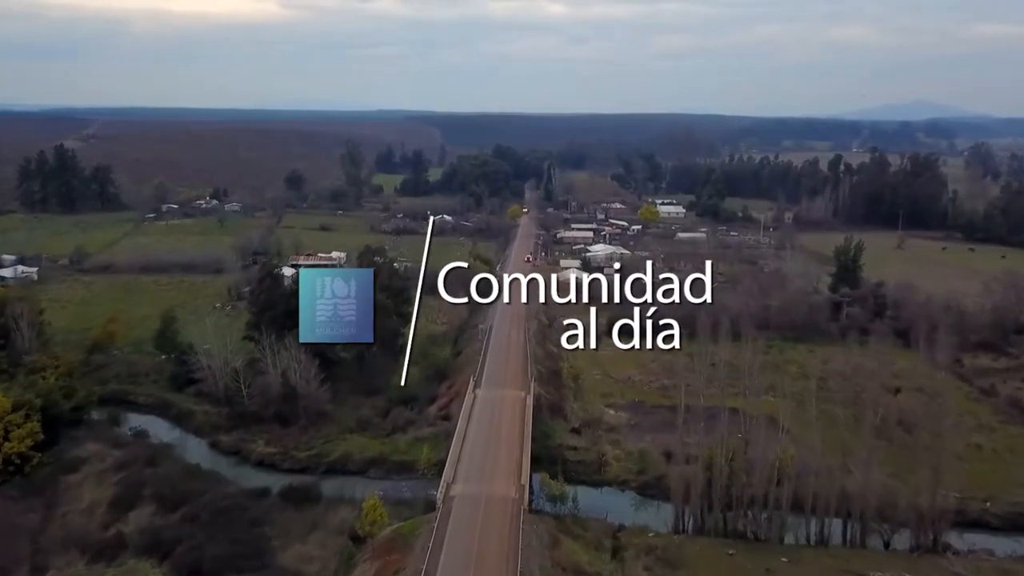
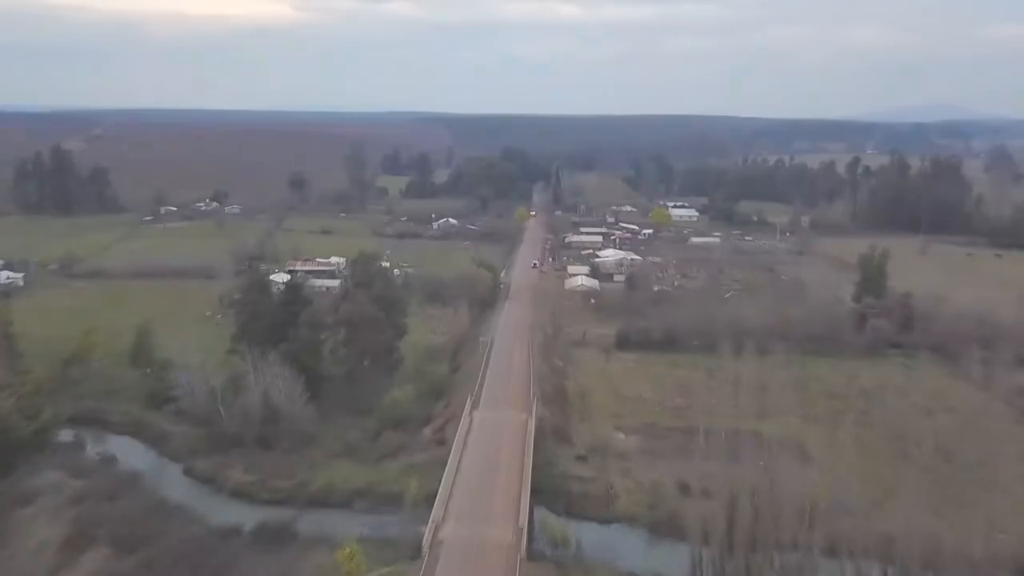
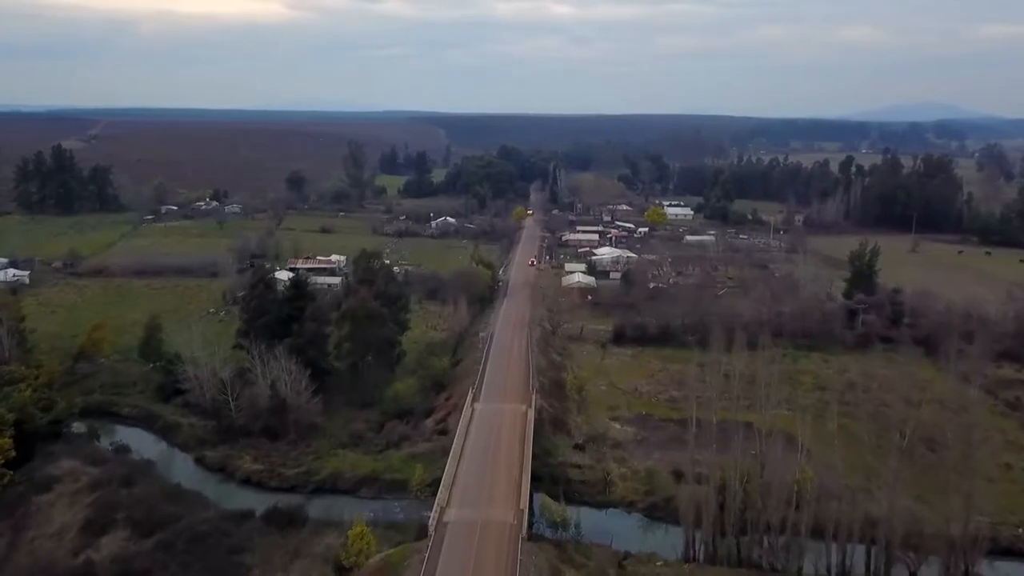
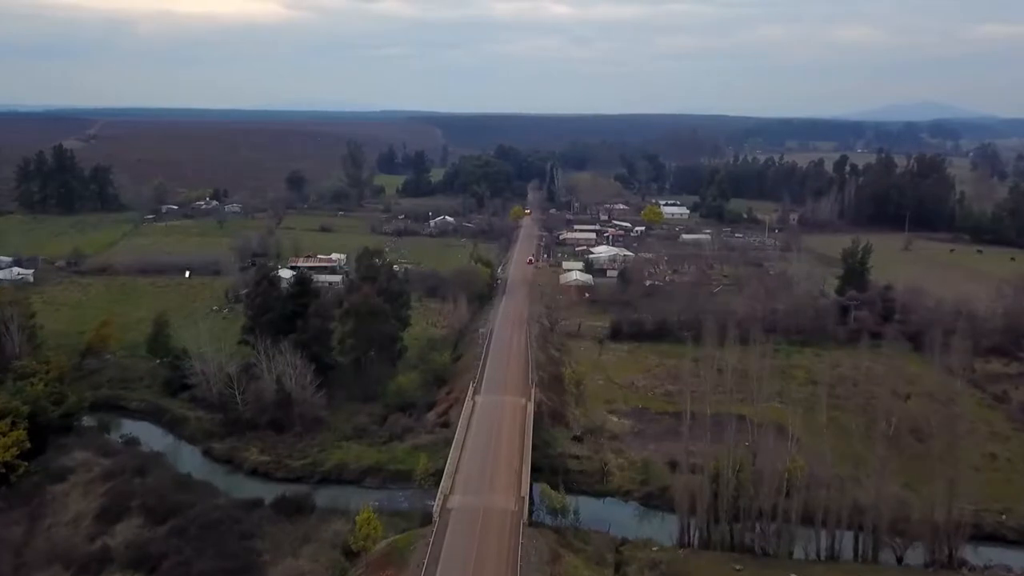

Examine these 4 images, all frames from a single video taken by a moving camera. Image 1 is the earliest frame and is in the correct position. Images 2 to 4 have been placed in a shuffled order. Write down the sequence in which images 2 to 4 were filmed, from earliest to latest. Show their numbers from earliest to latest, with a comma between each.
4, 3, 2
